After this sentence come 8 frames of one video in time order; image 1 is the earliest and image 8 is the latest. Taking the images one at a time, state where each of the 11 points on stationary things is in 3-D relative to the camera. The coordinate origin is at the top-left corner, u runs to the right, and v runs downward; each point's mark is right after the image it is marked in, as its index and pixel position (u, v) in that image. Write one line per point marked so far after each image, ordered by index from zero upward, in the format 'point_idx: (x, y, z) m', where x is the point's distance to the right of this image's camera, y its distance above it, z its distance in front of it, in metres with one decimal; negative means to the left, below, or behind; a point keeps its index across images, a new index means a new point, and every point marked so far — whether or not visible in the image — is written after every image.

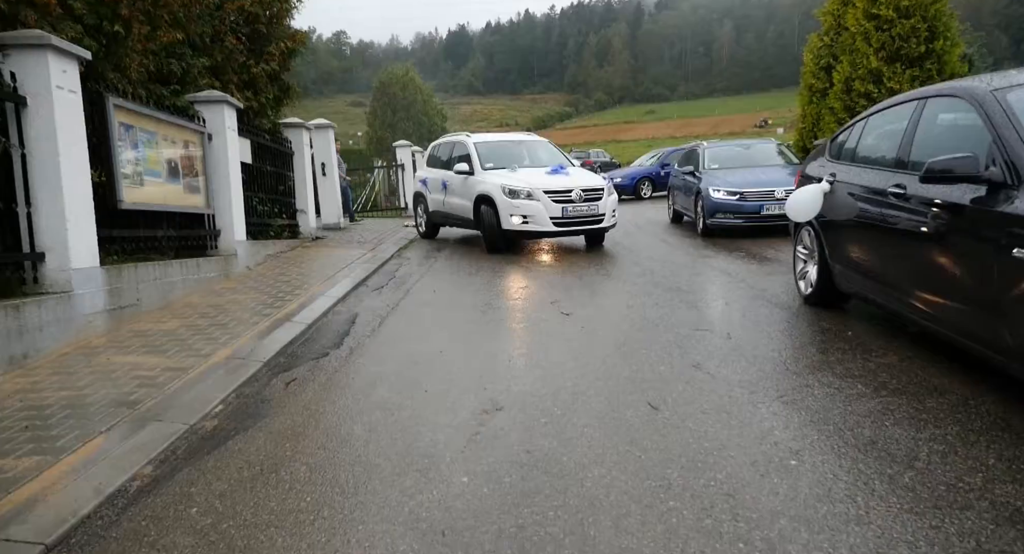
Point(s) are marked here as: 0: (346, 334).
0: (-1.6, -0.5, +5.7) m
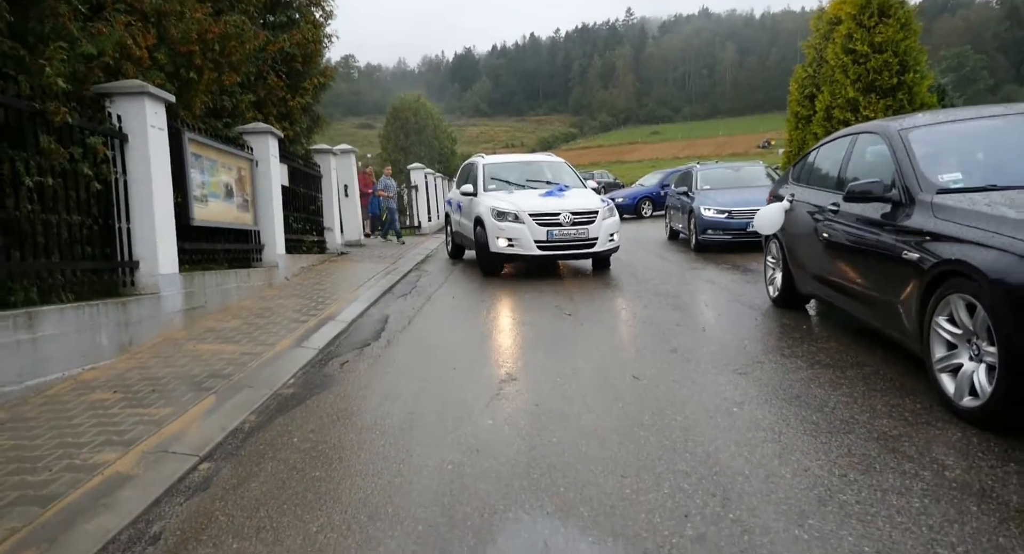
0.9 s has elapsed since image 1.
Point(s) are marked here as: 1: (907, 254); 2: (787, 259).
0: (-1.4, -0.6, +6.7) m
1: (+2.6, +0.2, +4.0) m
2: (+2.9, +0.2, +6.5) m
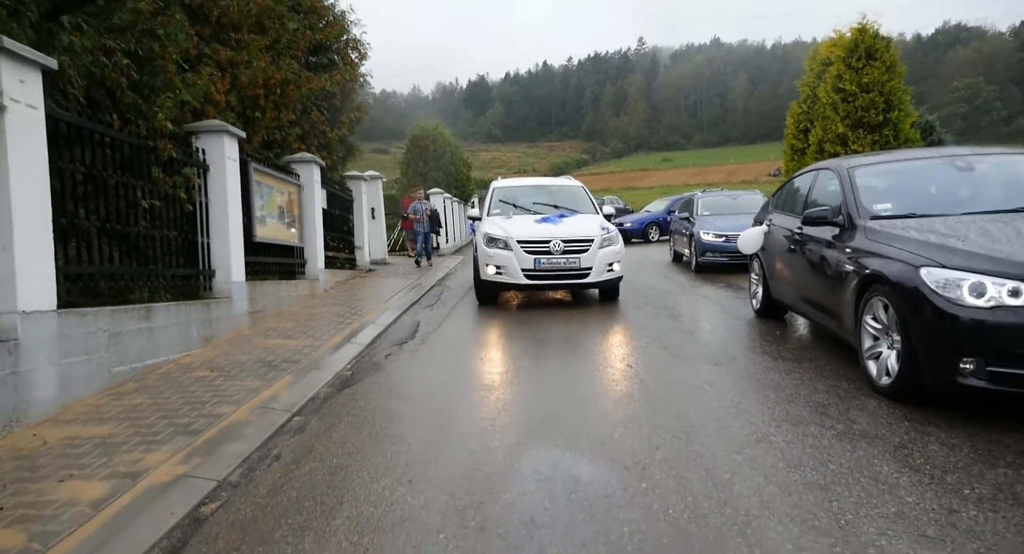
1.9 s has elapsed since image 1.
0: (-1.2, -0.7, +7.8) m
1: (+2.8, +0.1, +5.1) m
2: (+3.1, 0.0, +7.5) m
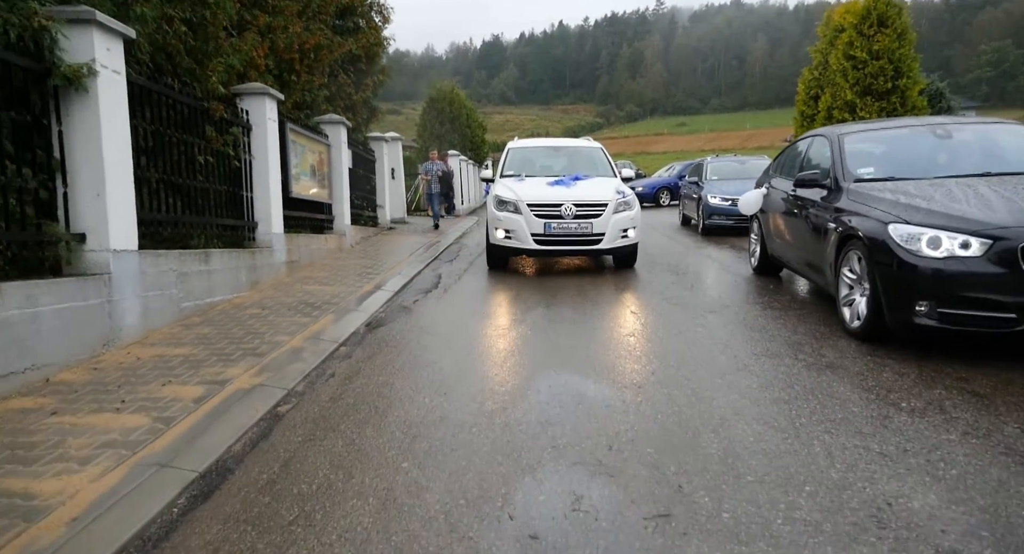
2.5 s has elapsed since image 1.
0: (-1.0, -0.1, +8.5) m
1: (+3.0, +0.5, +5.6) m
2: (+3.4, +0.6, +8.1) m
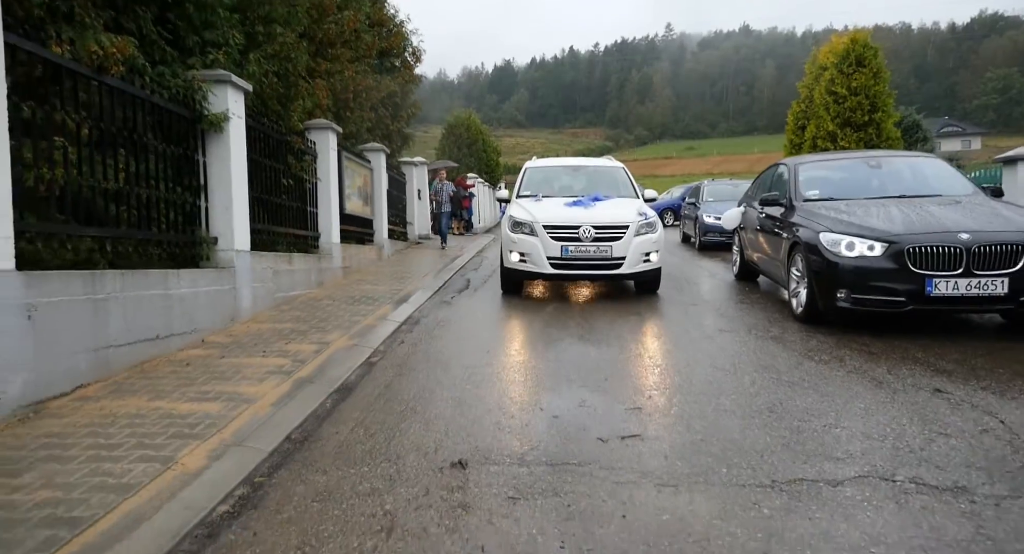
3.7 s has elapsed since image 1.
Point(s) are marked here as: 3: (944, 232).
0: (-0.7, -0.2, +10.0) m
1: (+3.2, +0.5, +7.1) m
2: (+3.6, +0.5, +9.6) m
3: (+3.9, +0.4, +5.4) m
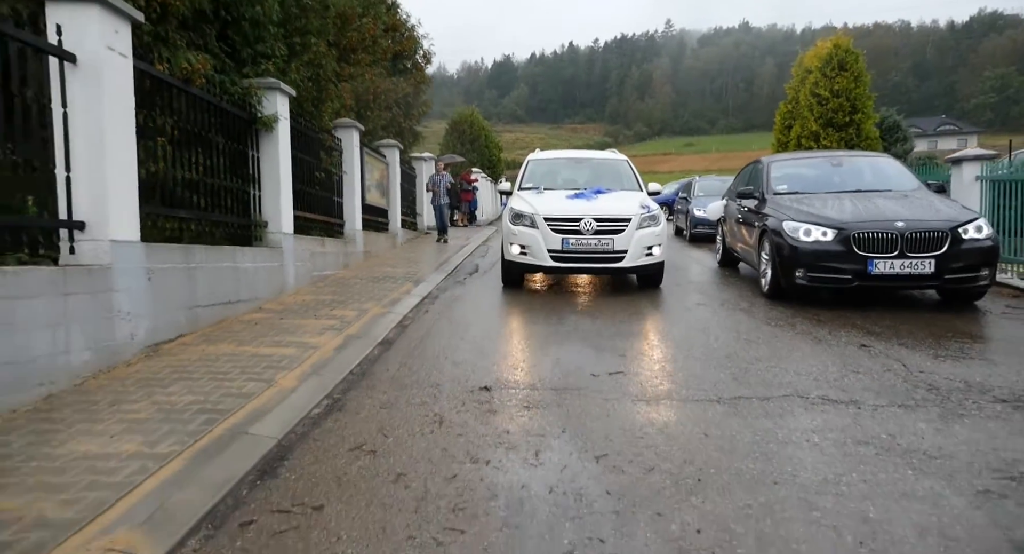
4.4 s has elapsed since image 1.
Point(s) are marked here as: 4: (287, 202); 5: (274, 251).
0: (-0.7, +0.1, +11.0) m
1: (+3.3, +0.7, +8.1) m
2: (+3.7, +0.7, +10.6) m
3: (+4.0, +0.6, +6.4) m
4: (-2.8, +0.9, +7.4) m
5: (-2.8, +0.3, +7.1) m
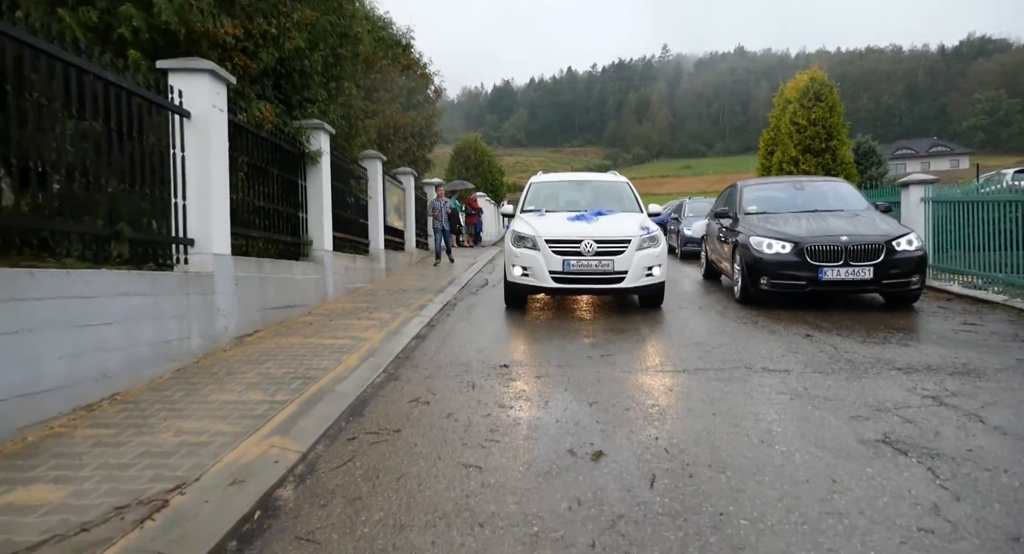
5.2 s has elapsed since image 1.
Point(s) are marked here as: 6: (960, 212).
0: (-0.5, -0.2, +12.3) m
1: (+3.4, +0.6, +9.4) m
2: (+3.9, +0.5, +11.9) m
3: (+4.1, +0.5, +7.7) m
4: (-2.7, +0.8, +8.7) m
5: (-2.7, +0.2, +8.4) m
6: (+7.1, +1.0, +9.6) m
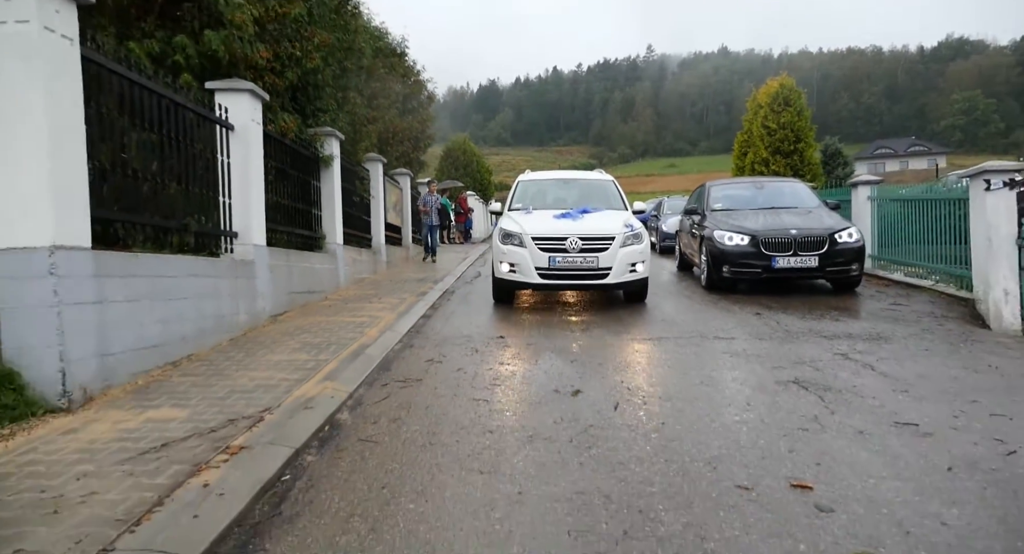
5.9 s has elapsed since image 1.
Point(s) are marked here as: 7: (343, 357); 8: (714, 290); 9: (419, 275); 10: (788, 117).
0: (-0.7, 0.0, +13.3) m
1: (+3.3, +0.7, +10.5) m
2: (+3.7, +0.7, +13.0) m
3: (+4.0, +0.7, +8.8) m
4: (-2.8, +0.9, +9.7) m
5: (-2.8, +0.3, +9.4) m
6: (+6.9, +1.2, +10.7) m
7: (-1.5, -0.7, +5.4) m
8: (+3.2, -0.2, +9.6) m
9: (-2.0, 0.0, +12.8) m
10: (+9.0, +5.2, +19.5) m
